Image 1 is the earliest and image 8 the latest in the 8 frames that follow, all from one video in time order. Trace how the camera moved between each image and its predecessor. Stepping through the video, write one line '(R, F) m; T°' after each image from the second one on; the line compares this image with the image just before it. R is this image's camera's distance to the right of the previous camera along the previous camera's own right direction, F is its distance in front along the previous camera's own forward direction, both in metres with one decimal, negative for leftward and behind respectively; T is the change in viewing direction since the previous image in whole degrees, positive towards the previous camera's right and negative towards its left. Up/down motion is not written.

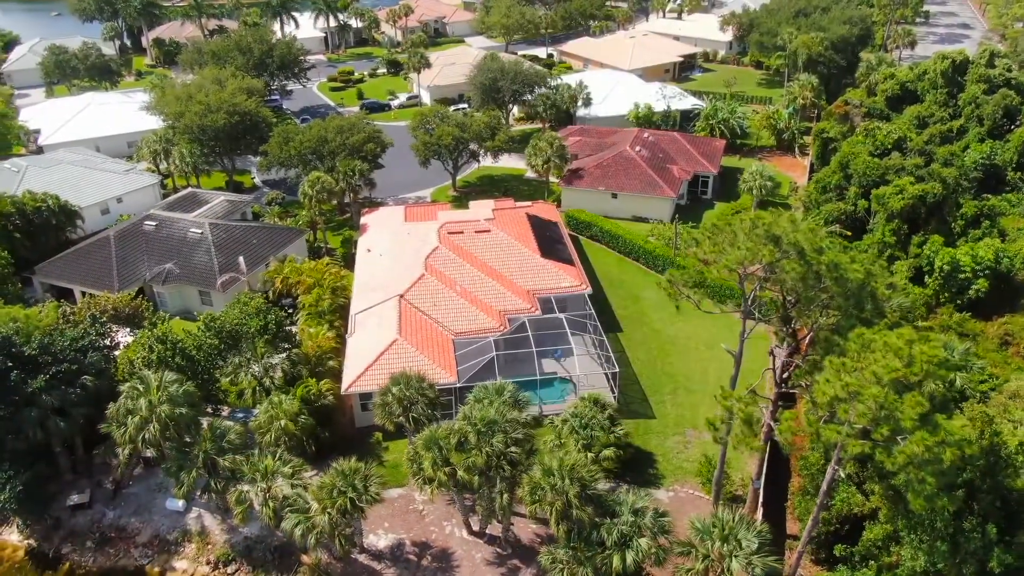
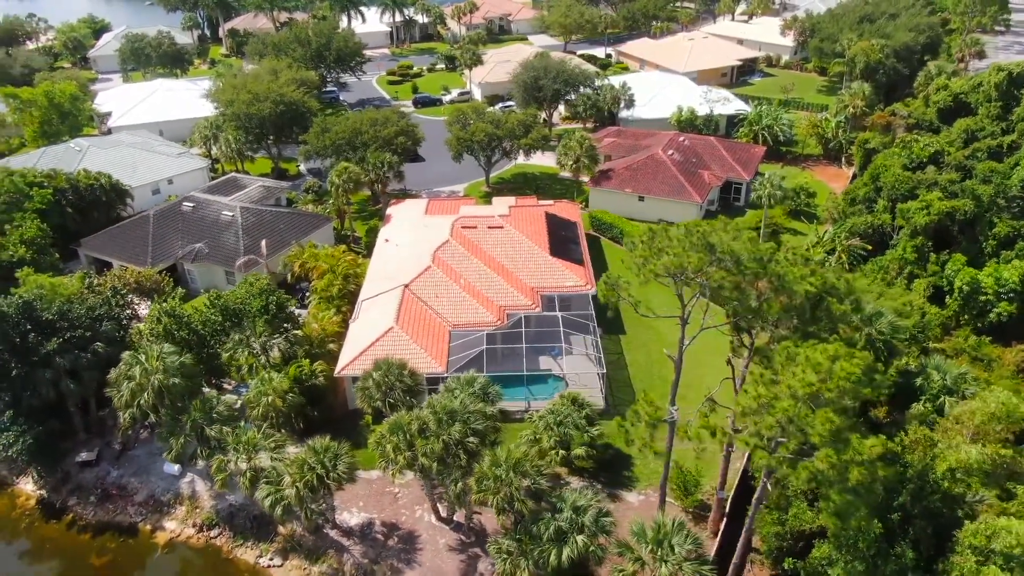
(+4.0, -0.5) m; -6°
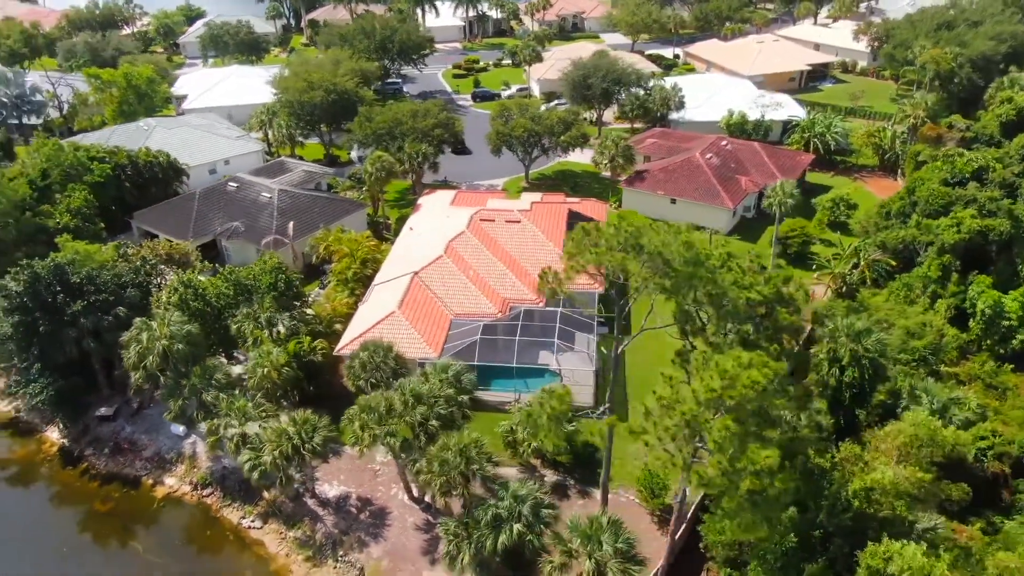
(+4.4, -0.4) m; -6°
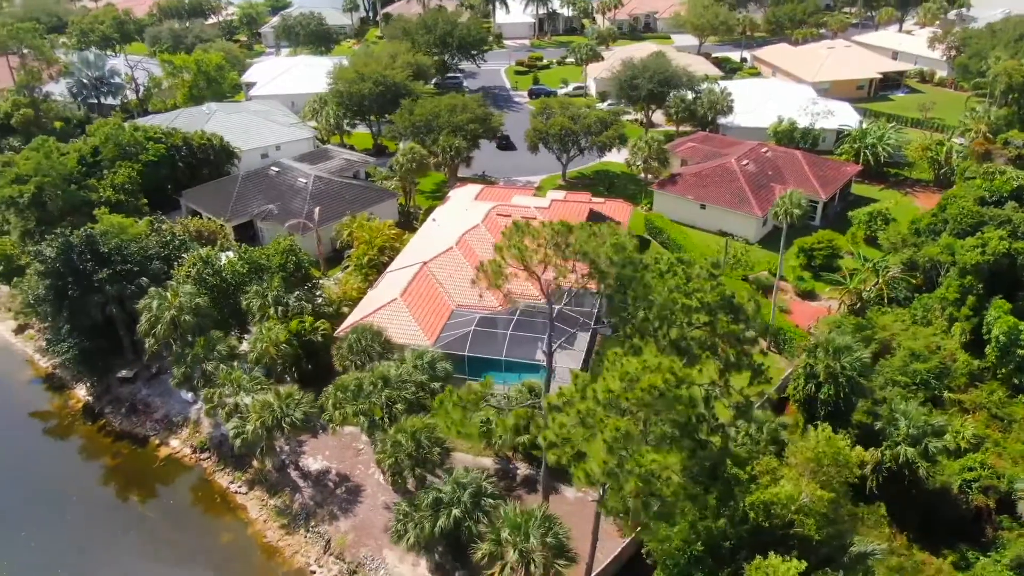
(+4.4, -0.4) m; -6°
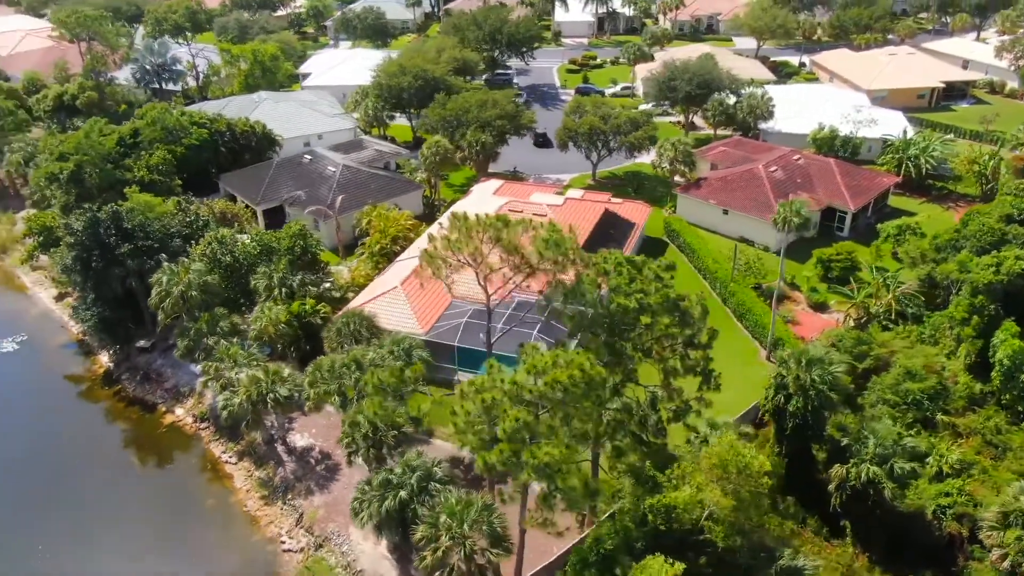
(+4.1, -0.3) m; -5°
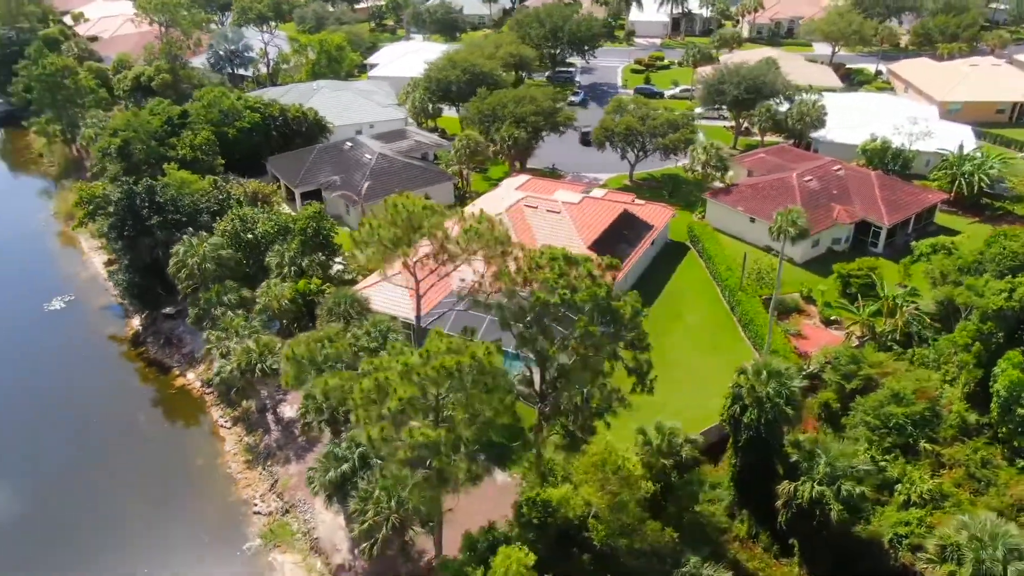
(+5.1, -0.3) m; -7°
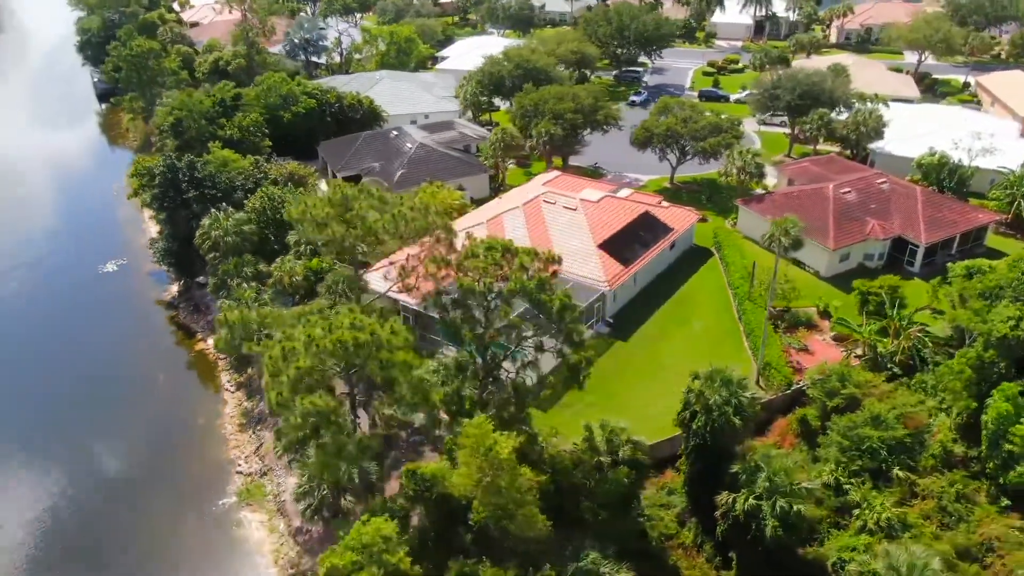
(+5.4, -0.2) m; -7°
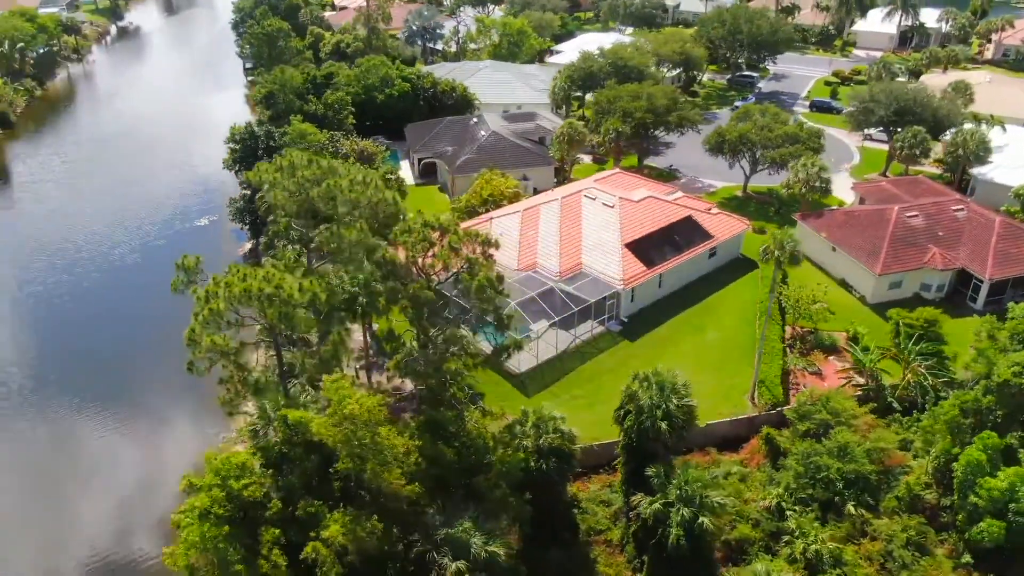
(+7.7, -0.3) m; -11°
